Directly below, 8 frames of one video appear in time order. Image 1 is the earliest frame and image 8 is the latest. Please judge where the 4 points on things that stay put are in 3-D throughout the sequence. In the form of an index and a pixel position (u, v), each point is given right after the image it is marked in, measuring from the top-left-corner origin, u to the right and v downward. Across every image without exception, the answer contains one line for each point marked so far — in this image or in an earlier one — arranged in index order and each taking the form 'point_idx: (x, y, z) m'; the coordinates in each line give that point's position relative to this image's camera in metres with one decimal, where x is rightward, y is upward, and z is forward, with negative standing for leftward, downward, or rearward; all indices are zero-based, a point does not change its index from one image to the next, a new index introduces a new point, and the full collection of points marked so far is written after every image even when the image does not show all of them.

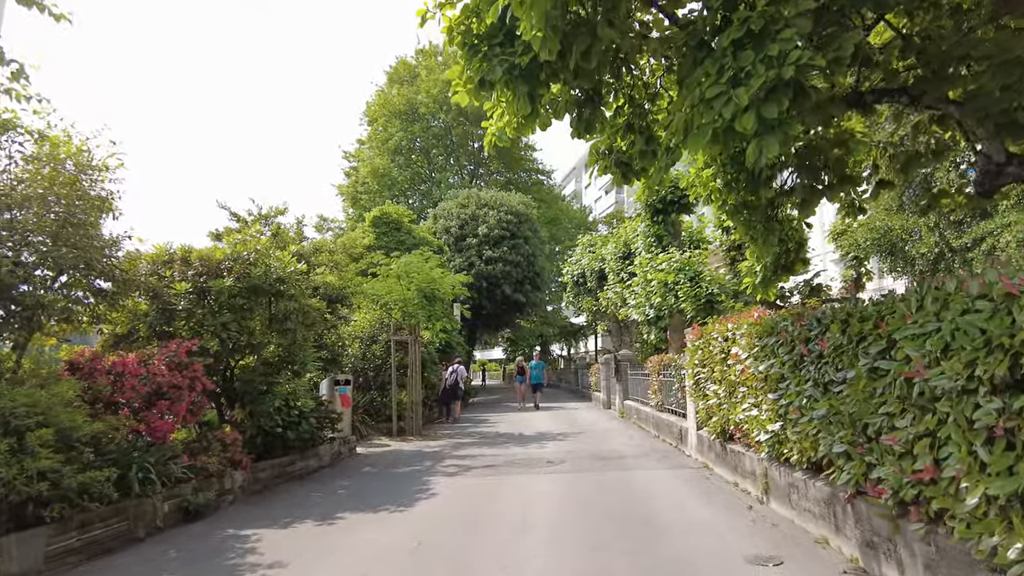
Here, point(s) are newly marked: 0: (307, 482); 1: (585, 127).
0: (-2.9, -2.7, +9.1) m
1: (+0.7, +1.5, +6.2) m
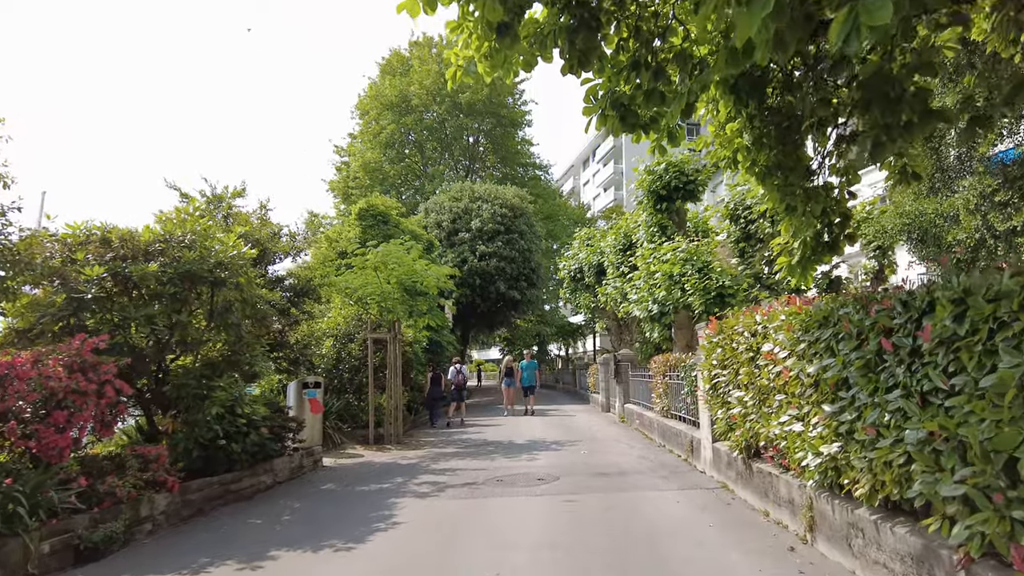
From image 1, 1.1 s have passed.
0: (-3.1, -2.6, +7.8) m
1: (+0.5, +1.6, +4.8) m
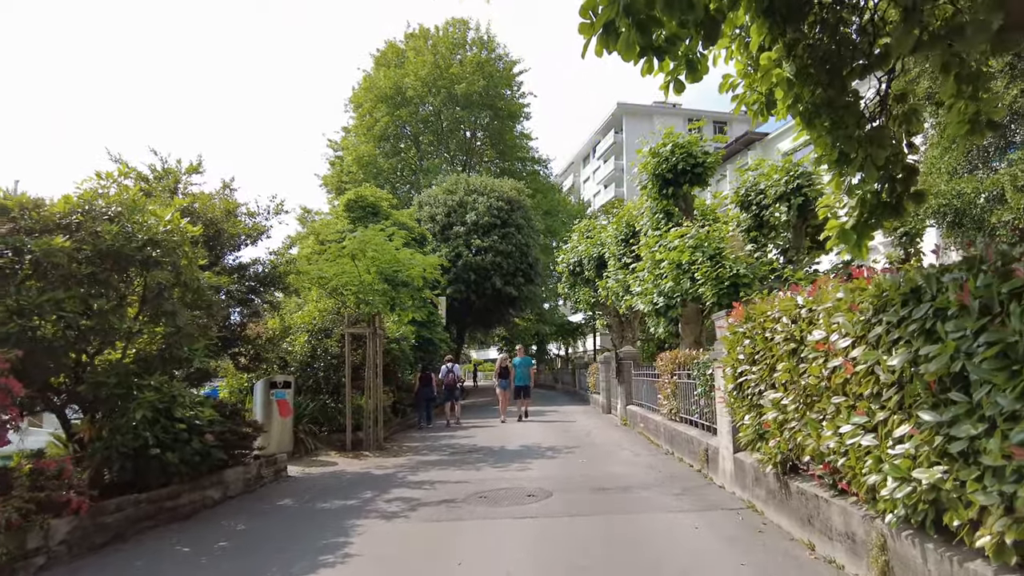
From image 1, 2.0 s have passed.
0: (-3.2, -2.4, +6.6) m
1: (+0.3, +1.8, +3.6) m
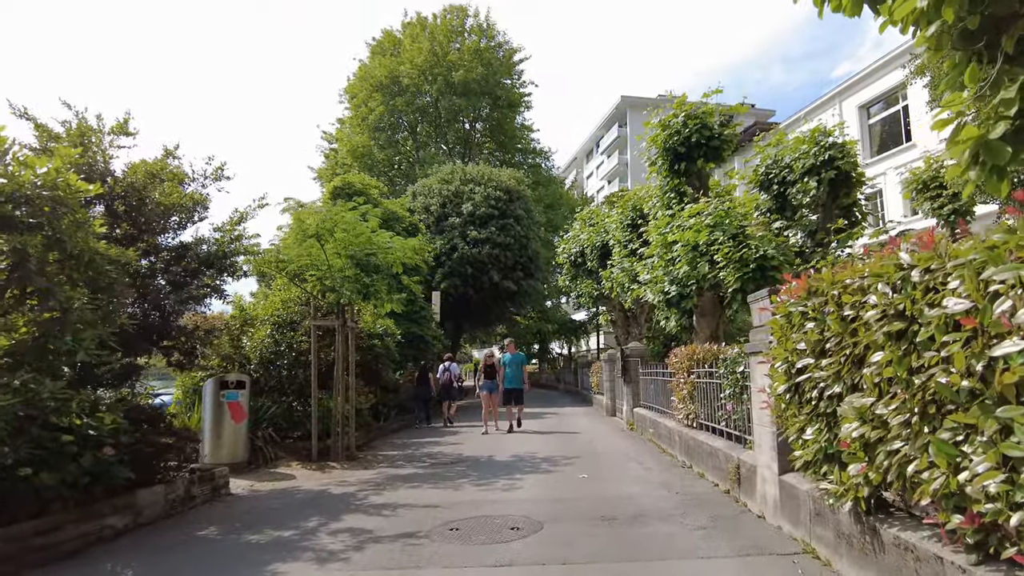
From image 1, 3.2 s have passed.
0: (-3.4, -2.1, +5.0) m
1: (+0.1, +2.1, +2.0) m
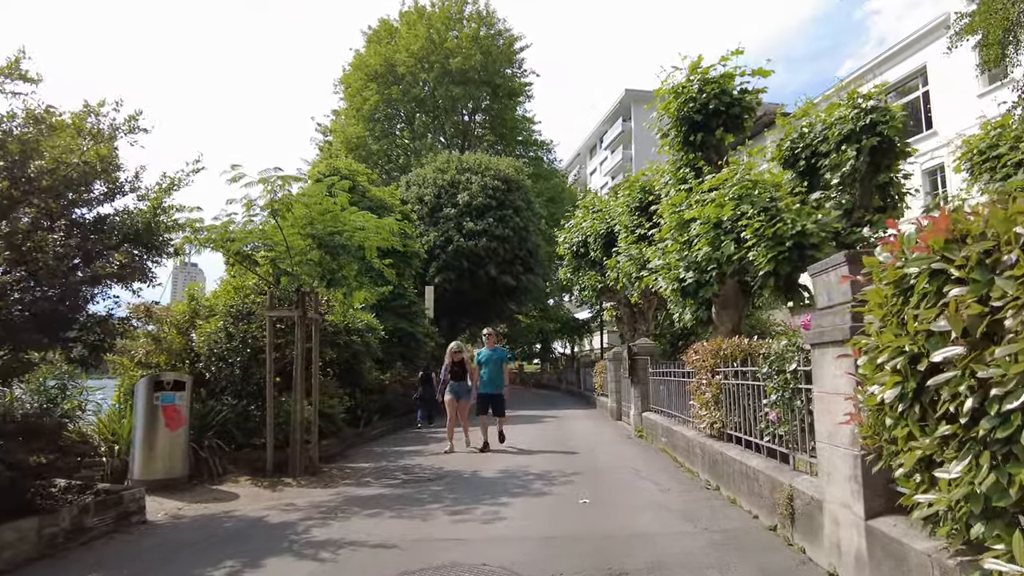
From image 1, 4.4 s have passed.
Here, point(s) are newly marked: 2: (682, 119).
0: (-3.6, -1.9, +3.5) m
1: (-0.1, +2.3, +0.5) m
2: (+3.0, +2.9, +11.5) m
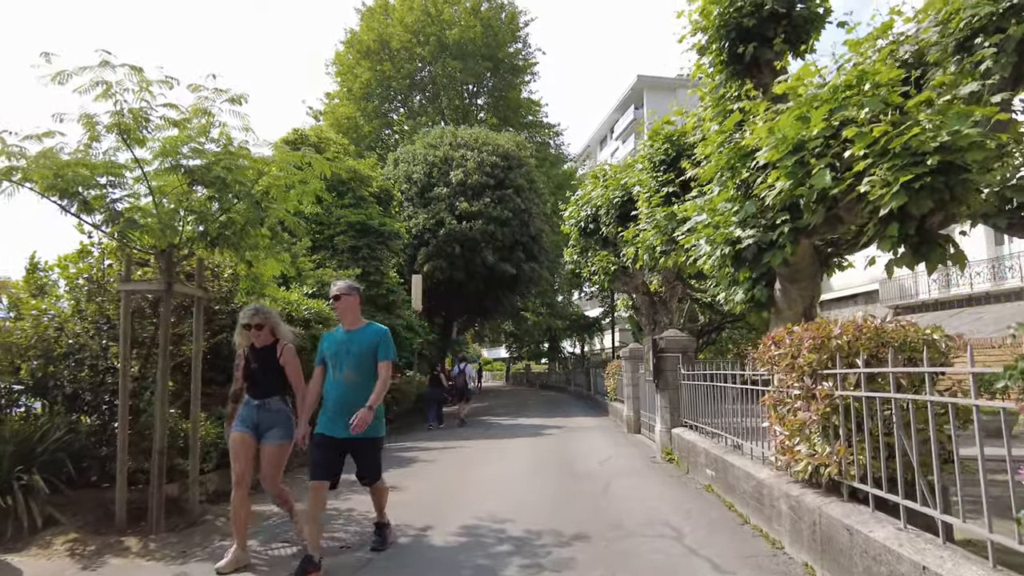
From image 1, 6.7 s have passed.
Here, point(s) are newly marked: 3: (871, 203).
0: (-3.9, -1.6, +0.4) m
1: (-0.5, +2.6, -2.6) m
2: (+2.7, +3.3, +8.4) m
3: (+2.8, +0.6, +5.2) m
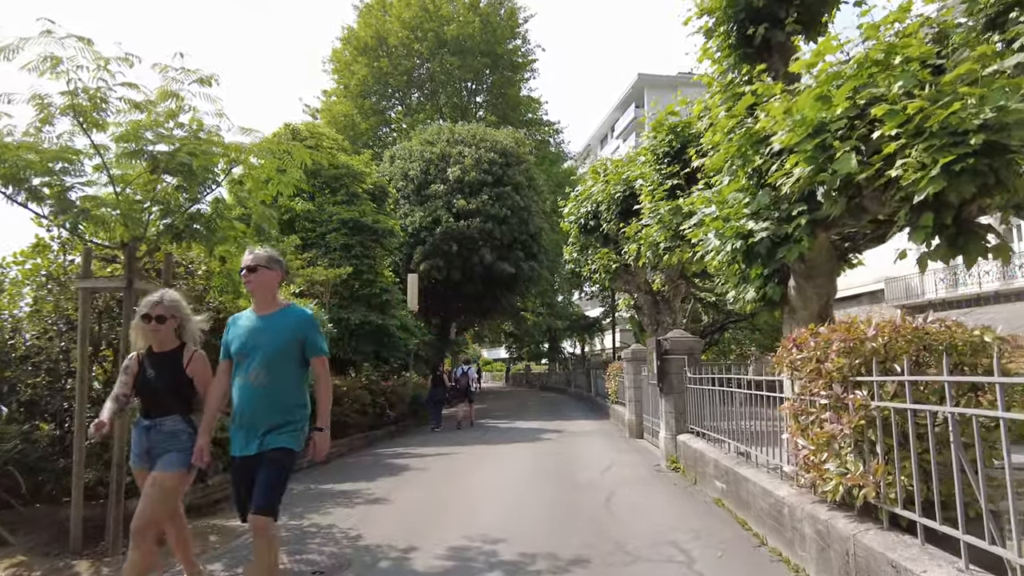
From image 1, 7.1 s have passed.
0: (-4.0, -1.5, -0.1) m
1: (-0.5, +2.7, -3.1) m
2: (+2.7, +3.3, +7.9) m
3: (+2.7, +0.7, +4.6) m
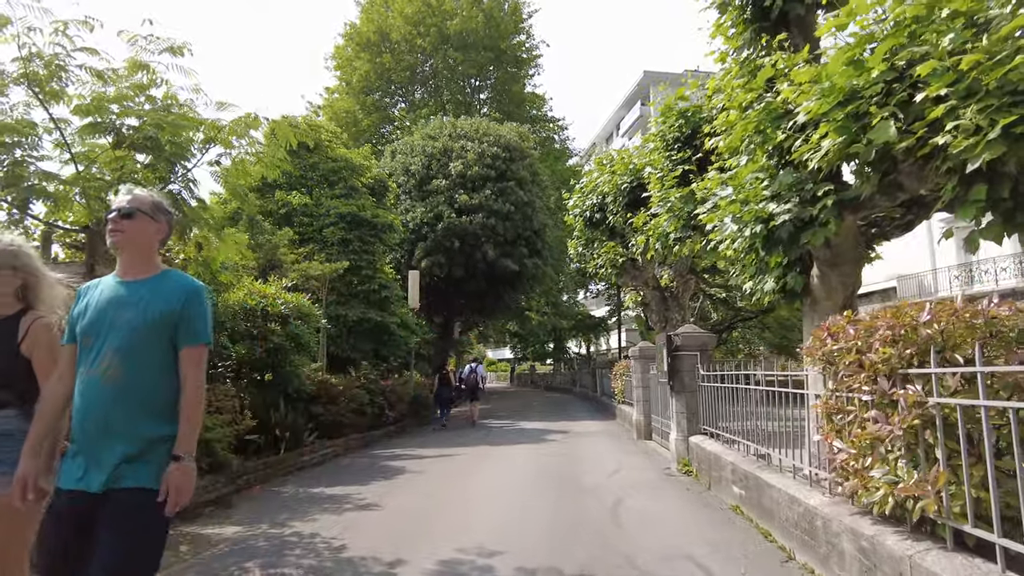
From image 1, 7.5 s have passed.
0: (-4.1, -1.4, -0.6) m
1: (-0.6, +2.8, -3.7) m
2: (+2.7, +3.4, +7.3) m
3: (+2.7, +0.8, +4.1) m
